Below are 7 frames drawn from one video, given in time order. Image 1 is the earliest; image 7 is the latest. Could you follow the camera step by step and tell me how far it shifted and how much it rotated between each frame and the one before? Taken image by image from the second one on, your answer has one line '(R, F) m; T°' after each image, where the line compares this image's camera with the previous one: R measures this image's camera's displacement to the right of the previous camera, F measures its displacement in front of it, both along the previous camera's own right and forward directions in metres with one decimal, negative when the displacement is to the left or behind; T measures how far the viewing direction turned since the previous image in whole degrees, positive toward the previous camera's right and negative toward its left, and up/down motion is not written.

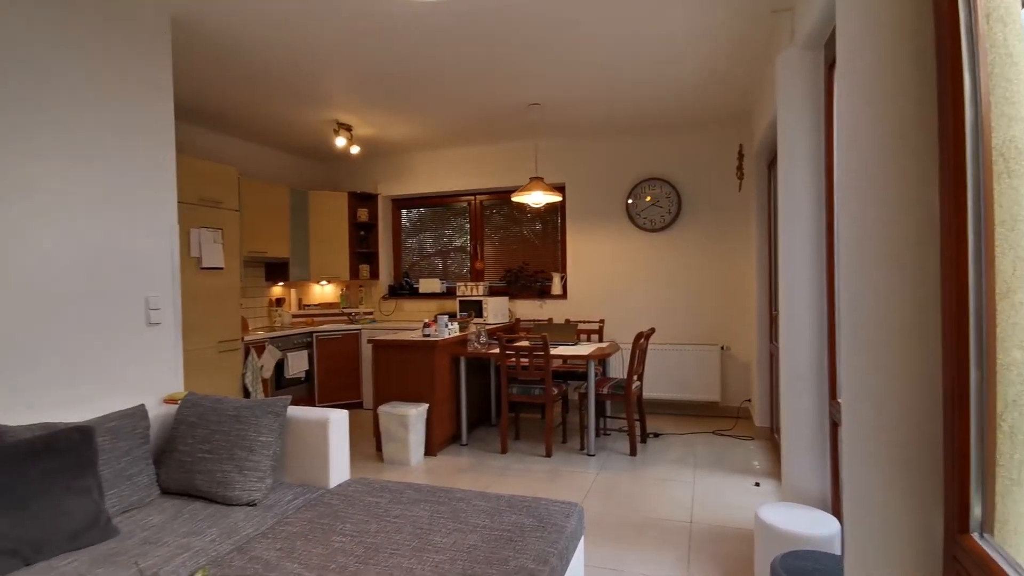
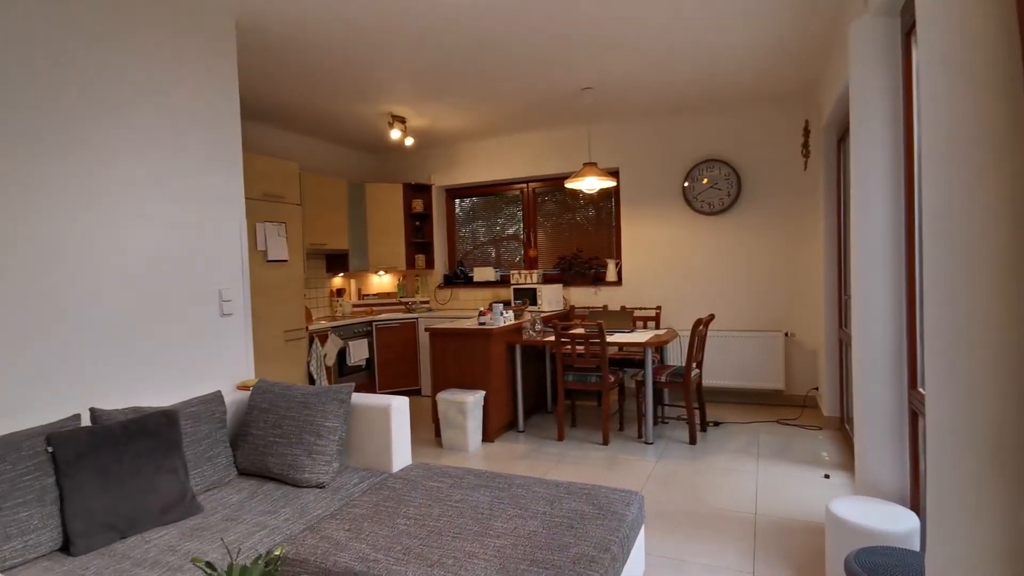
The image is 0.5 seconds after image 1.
(0.0, 0.0) m; -5°
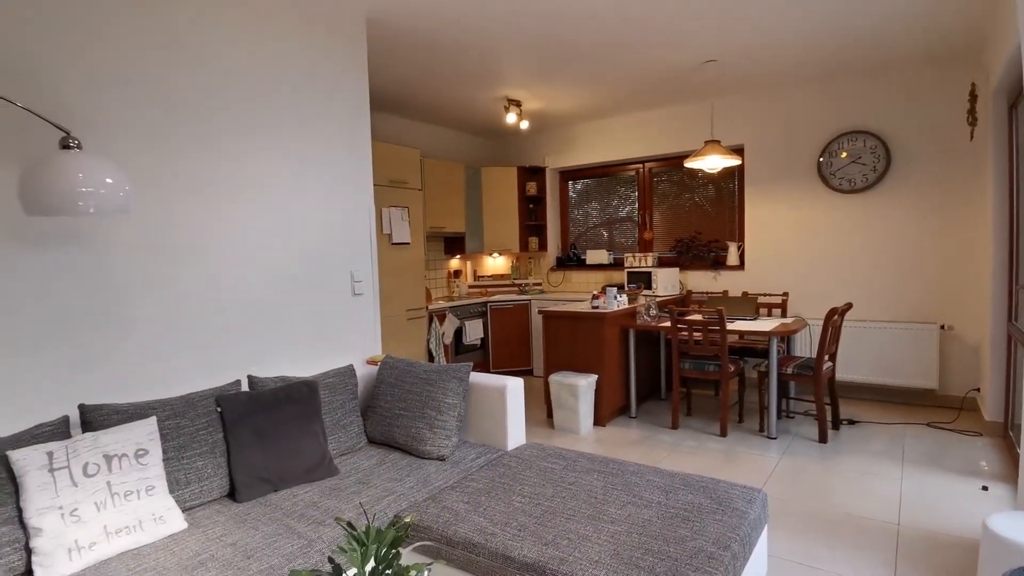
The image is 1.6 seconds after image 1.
(0.0, 0.0) m; -11°
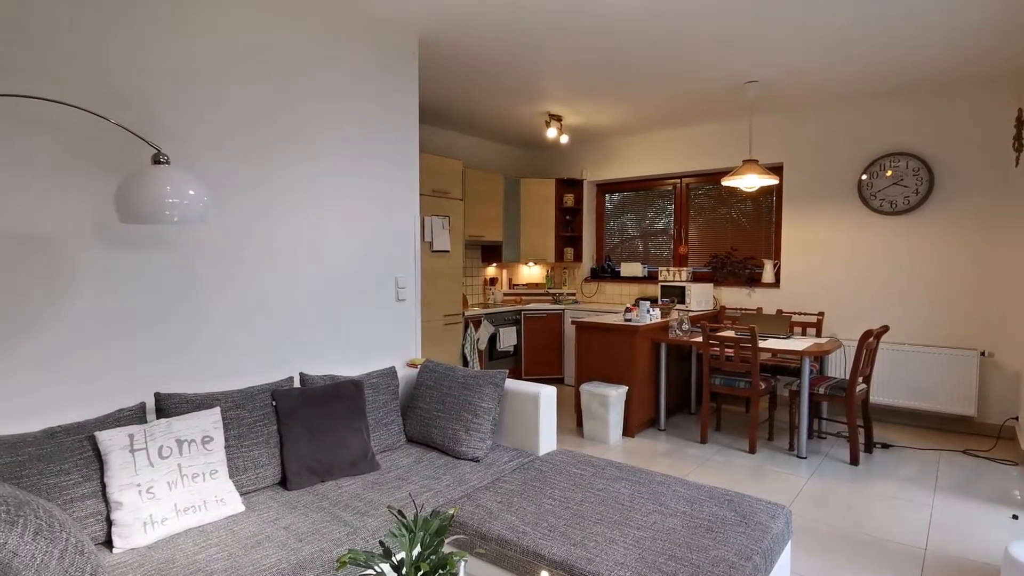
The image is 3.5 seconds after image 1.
(0.0, -0.1) m; -3°
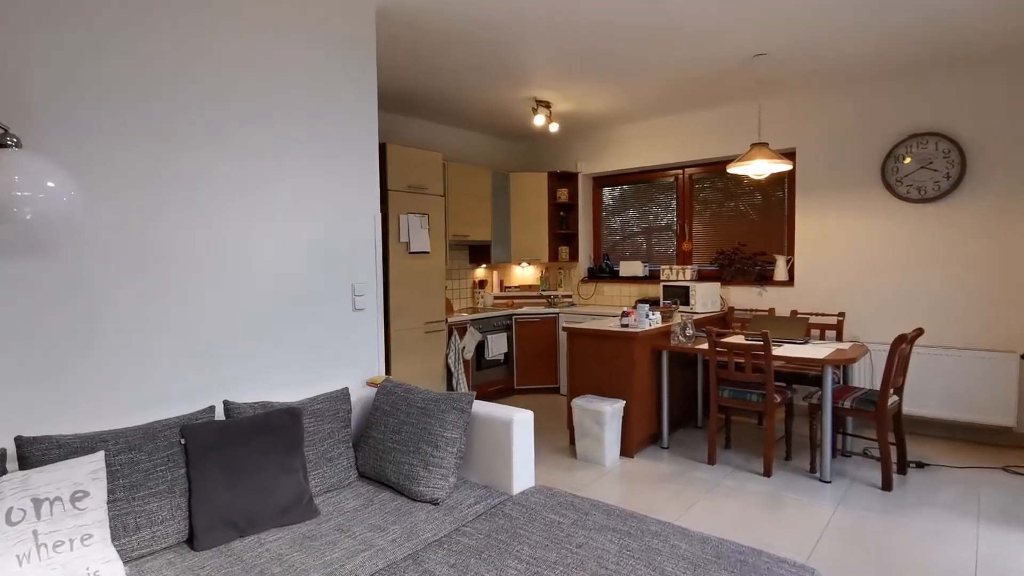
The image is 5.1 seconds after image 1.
(+0.2, +0.4) m; -1°
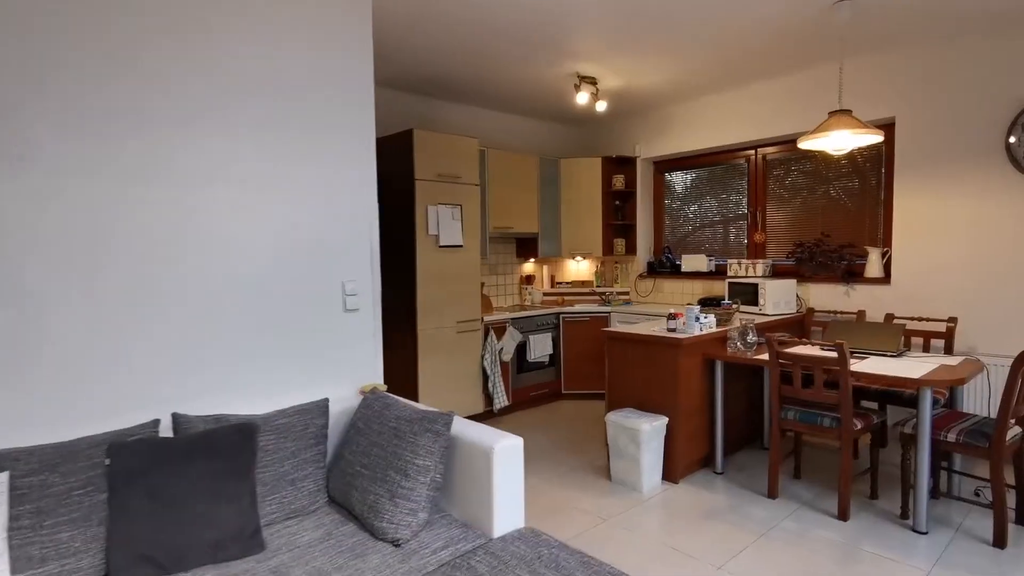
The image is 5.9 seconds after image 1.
(+0.4, +0.4) m; -9°
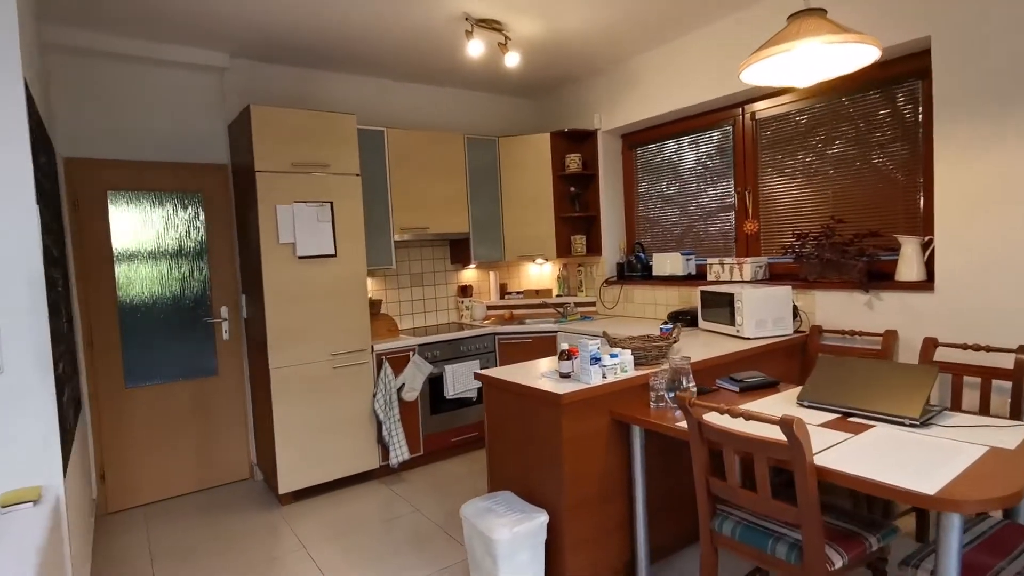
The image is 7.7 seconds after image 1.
(+1.0, +1.1) m; -7°
